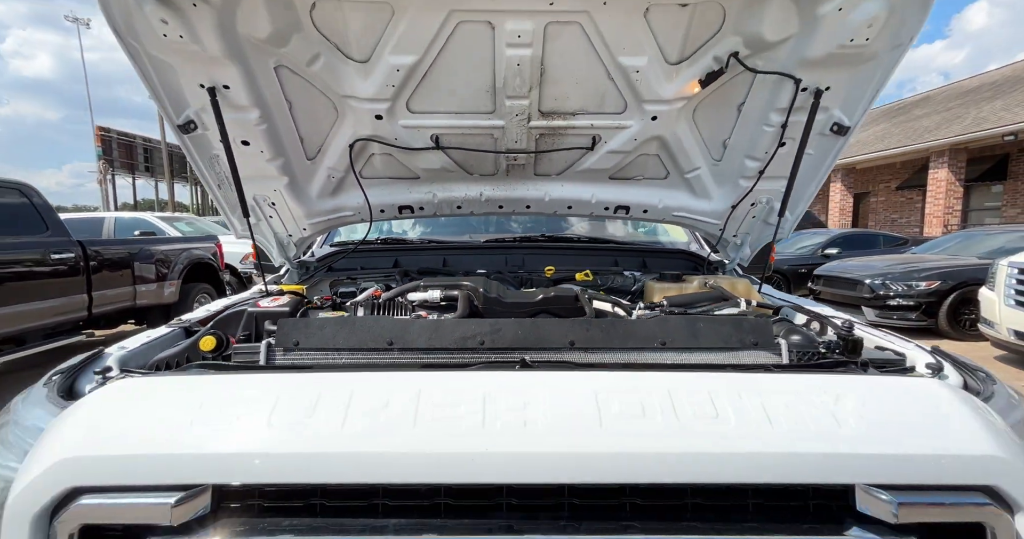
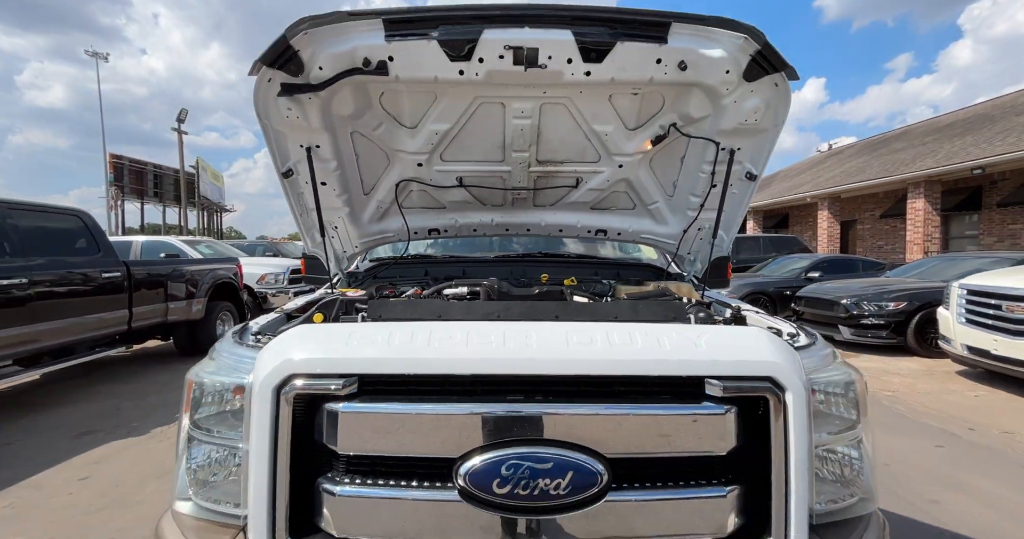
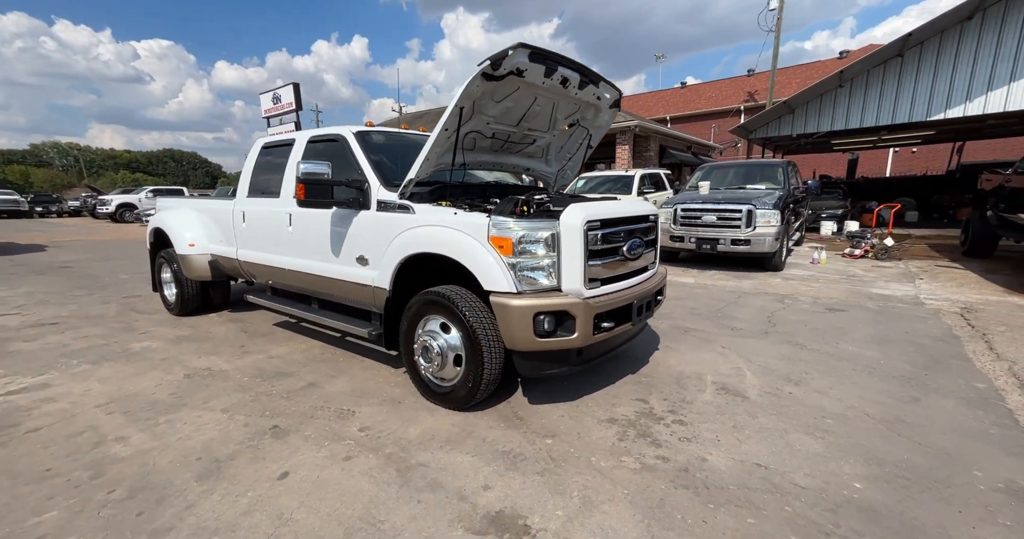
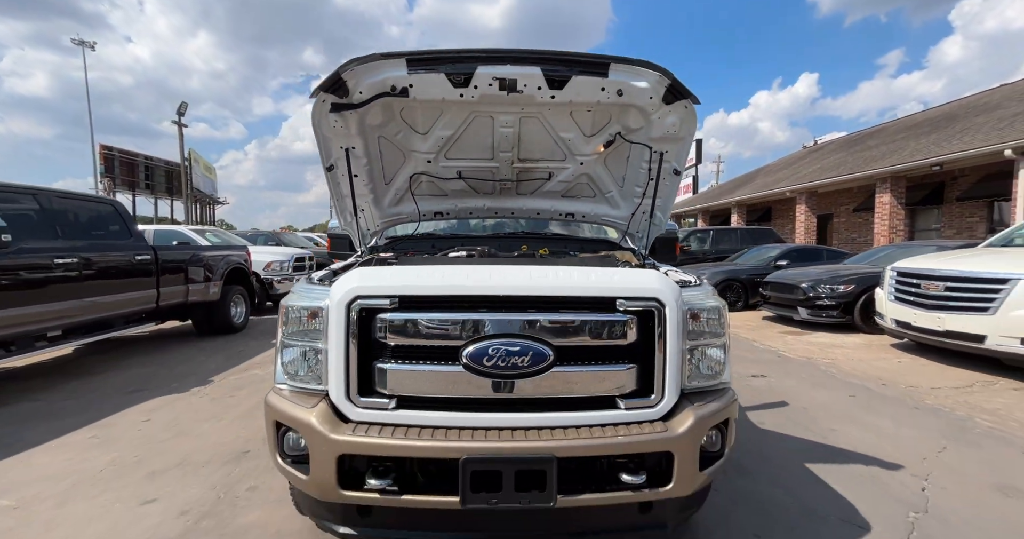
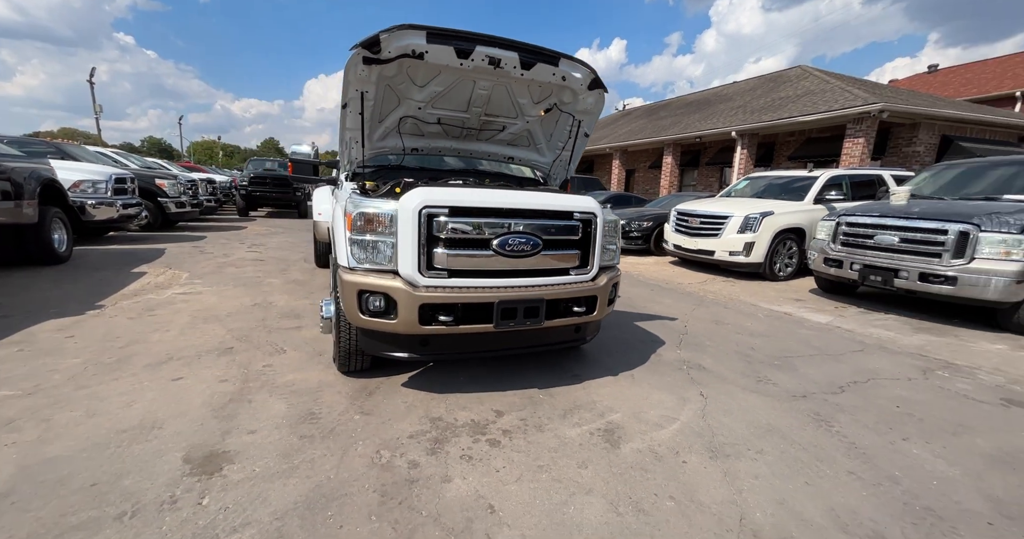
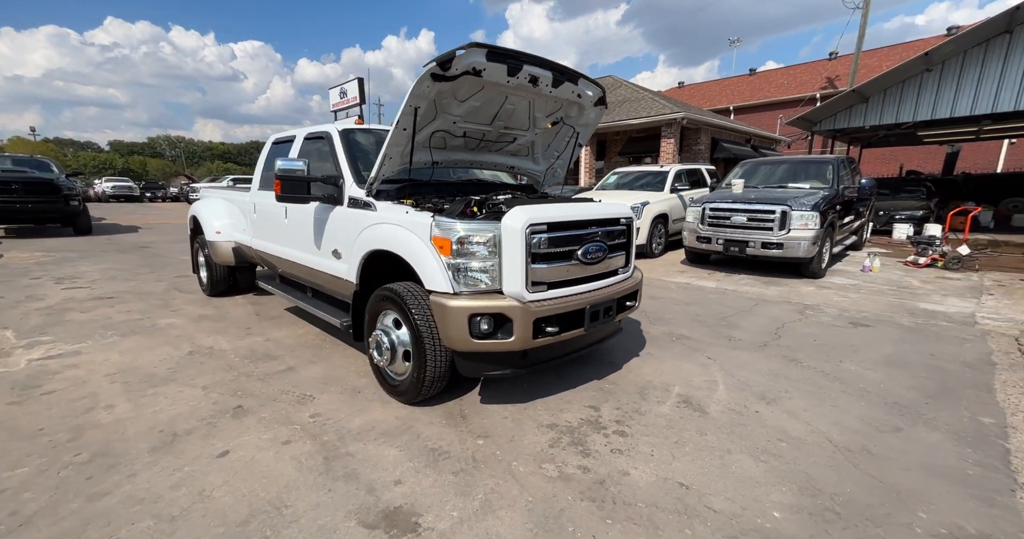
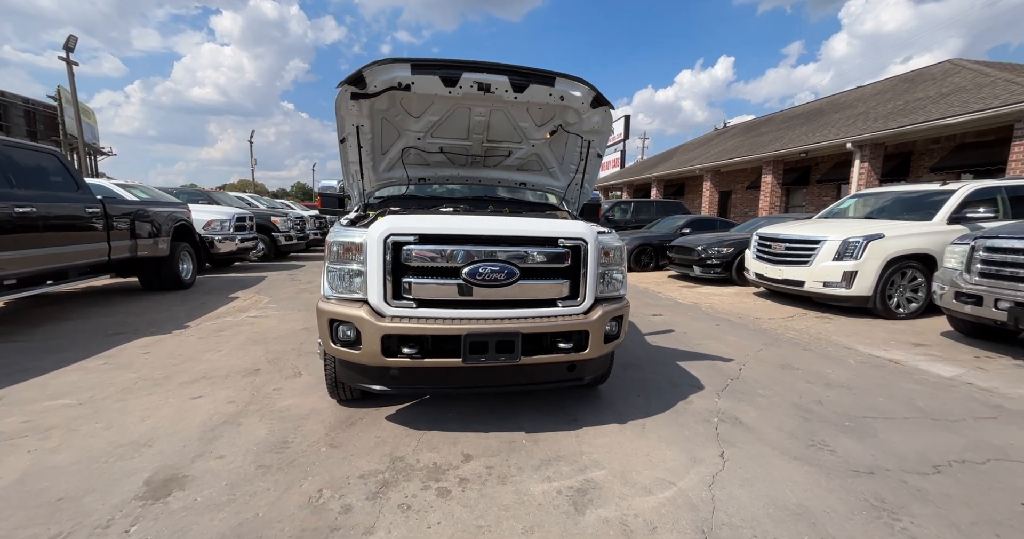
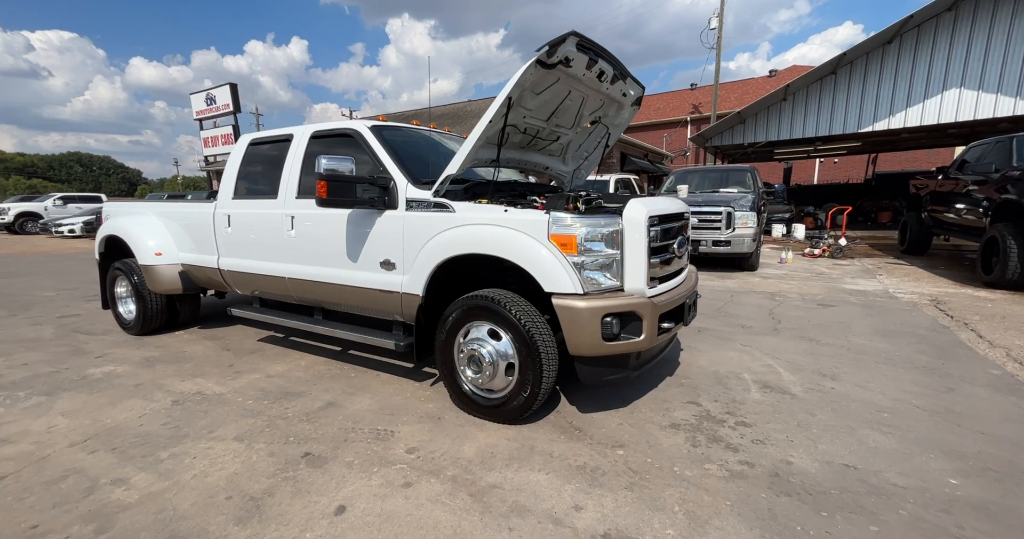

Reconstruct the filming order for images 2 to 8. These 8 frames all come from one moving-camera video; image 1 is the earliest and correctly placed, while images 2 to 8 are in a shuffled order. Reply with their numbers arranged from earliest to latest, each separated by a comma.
2, 4, 7, 5, 6, 3, 8
